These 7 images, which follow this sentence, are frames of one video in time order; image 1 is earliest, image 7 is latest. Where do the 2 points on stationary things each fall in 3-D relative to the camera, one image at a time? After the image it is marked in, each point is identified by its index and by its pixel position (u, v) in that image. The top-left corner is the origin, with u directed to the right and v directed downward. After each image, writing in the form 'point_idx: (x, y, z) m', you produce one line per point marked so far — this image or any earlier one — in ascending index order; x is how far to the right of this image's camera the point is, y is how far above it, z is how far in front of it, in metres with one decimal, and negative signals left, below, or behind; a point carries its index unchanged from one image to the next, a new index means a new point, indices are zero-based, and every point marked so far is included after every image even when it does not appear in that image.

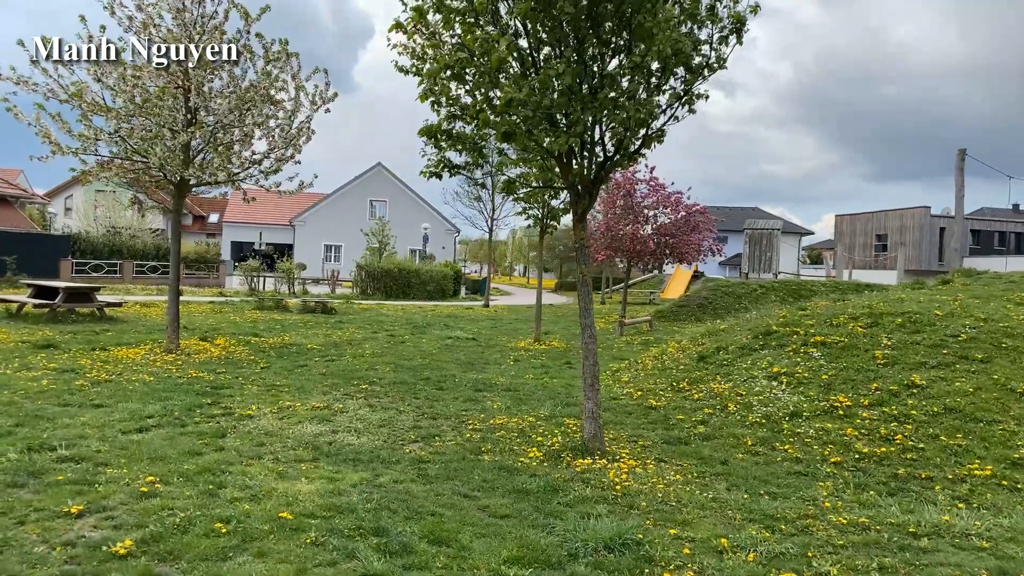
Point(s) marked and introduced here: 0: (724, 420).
0: (+2.2, -1.4, +7.7) m
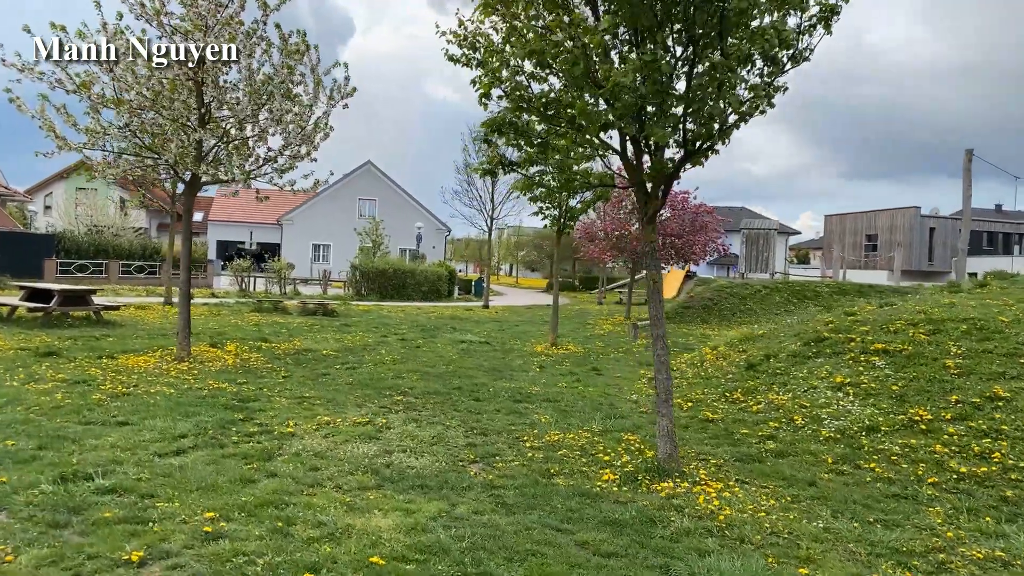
0: (+2.8, -1.4, +7.2) m
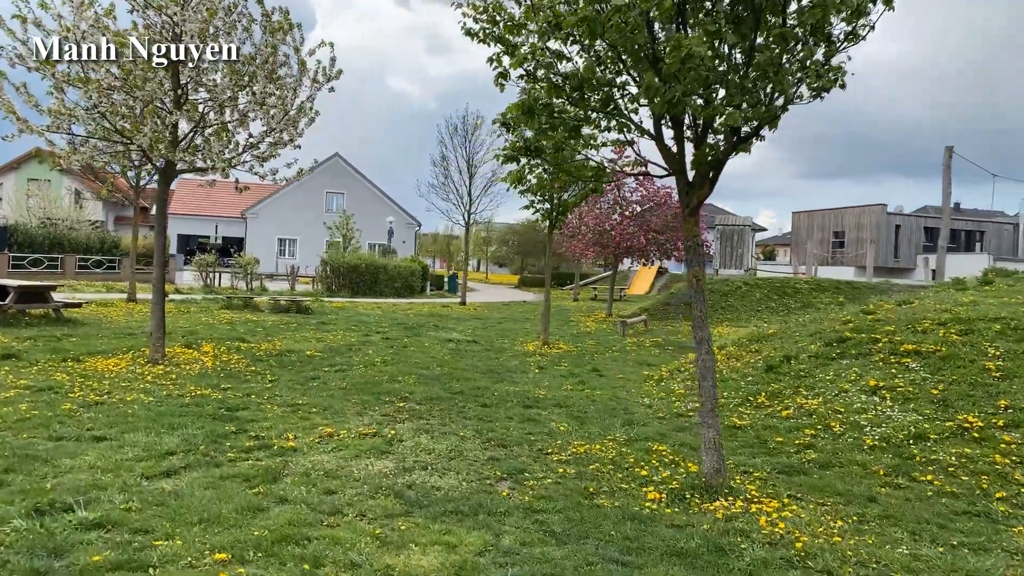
0: (+3.0, -1.4, +6.8) m
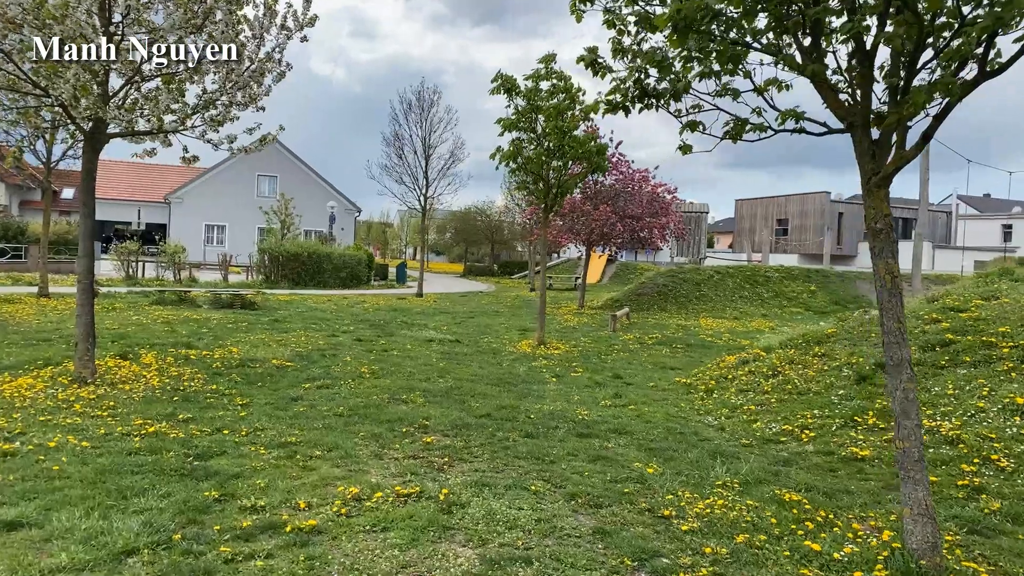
0: (+3.6, -1.4, +5.3) m
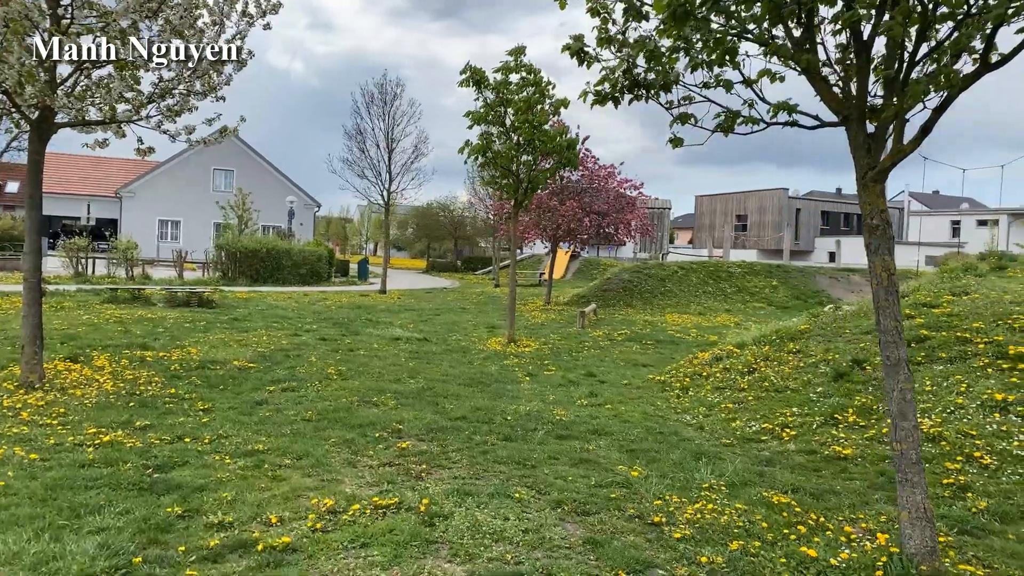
0: (+3.5, -1.4, +5.2) m
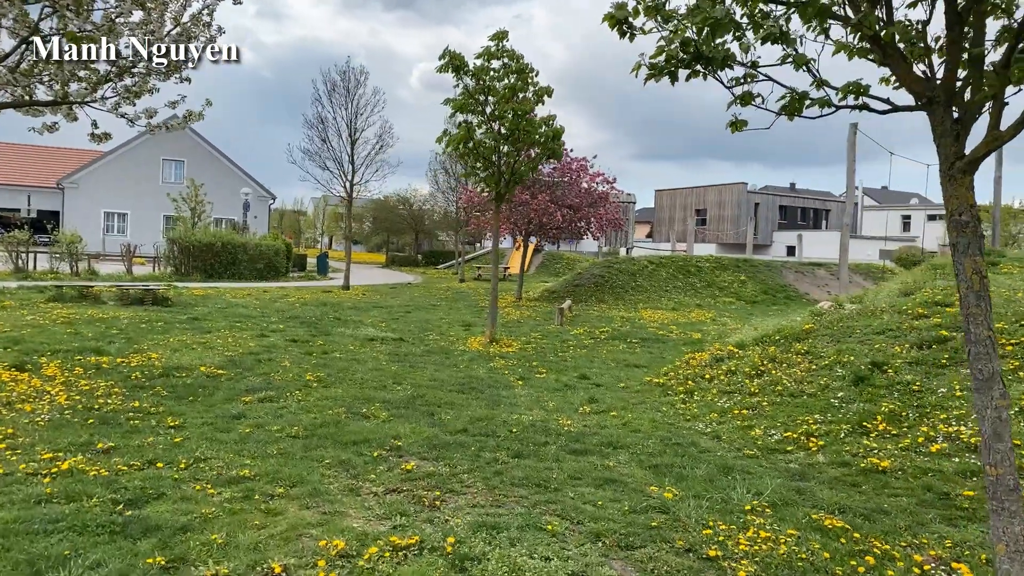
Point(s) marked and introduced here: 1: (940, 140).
0: (+3.6, -1.4, +4.9) m
1: (+2.2, +0.8, +3.7) m
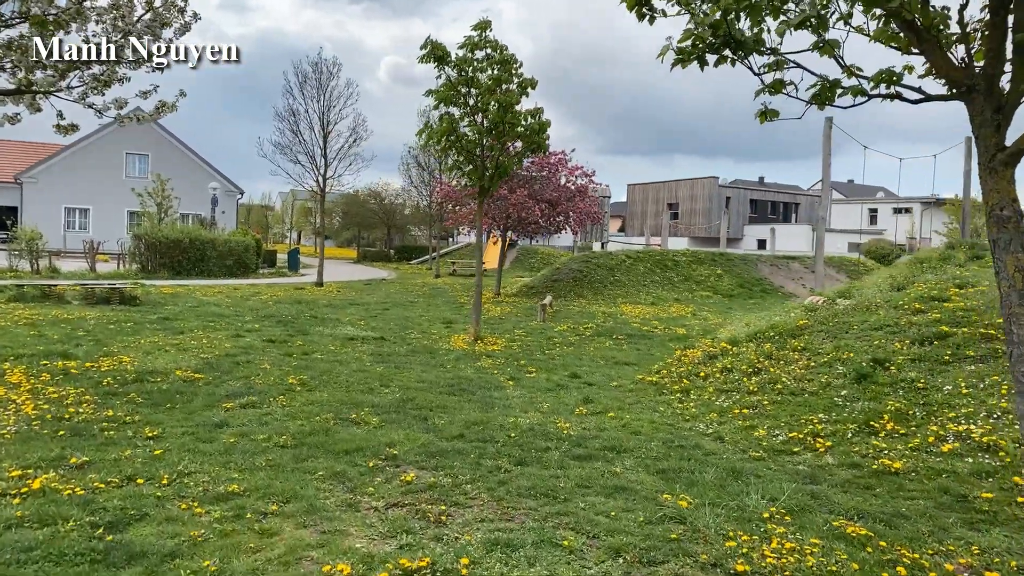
0: (+3.7, -1.4, +4.7) m
1: (+2.2, +0.8, +3.6) m
